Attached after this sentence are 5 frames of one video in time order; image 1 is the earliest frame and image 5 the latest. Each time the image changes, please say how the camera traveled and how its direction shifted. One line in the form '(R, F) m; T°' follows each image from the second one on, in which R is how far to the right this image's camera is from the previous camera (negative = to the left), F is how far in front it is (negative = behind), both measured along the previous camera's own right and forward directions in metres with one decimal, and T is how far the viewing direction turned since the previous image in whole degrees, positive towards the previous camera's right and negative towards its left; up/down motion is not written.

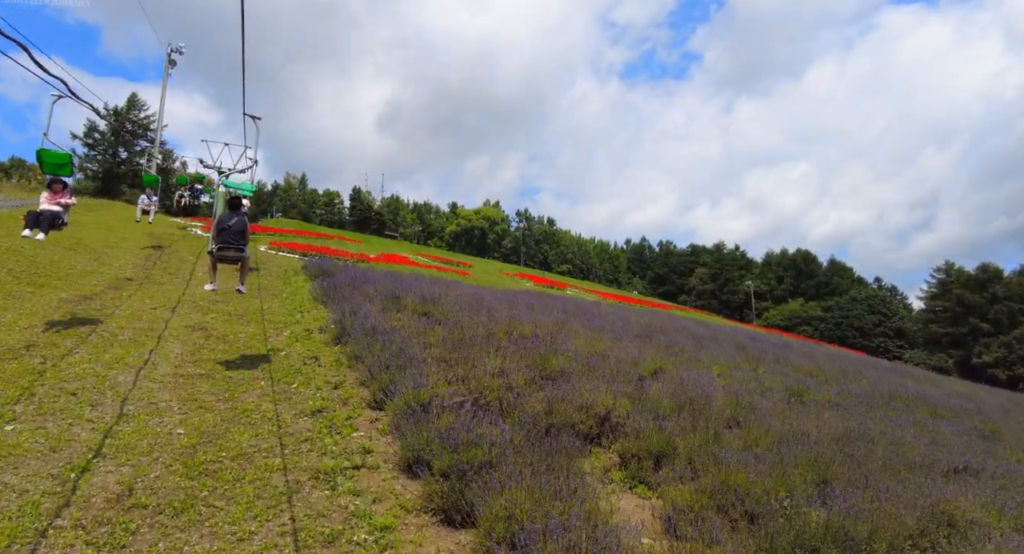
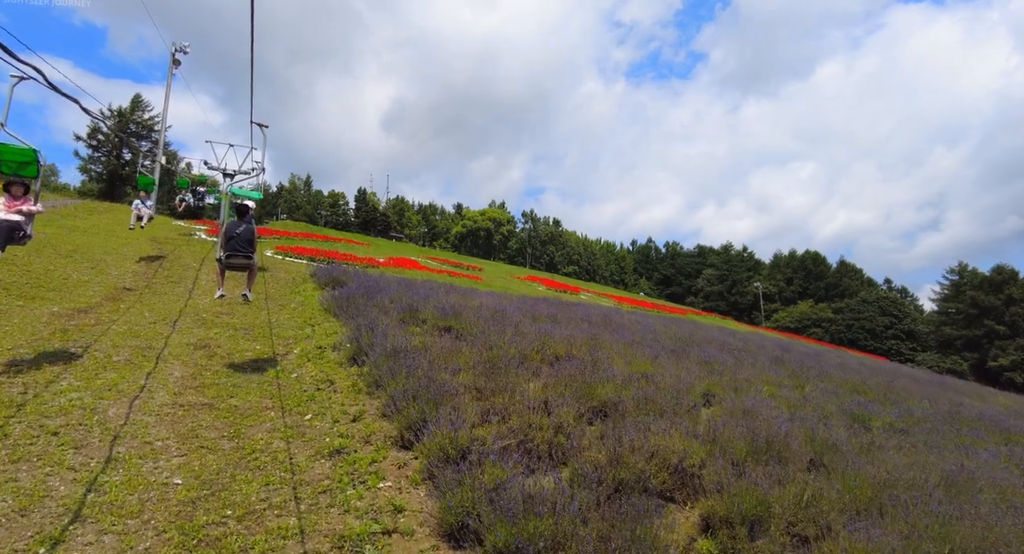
(-0.4, +0.7) m; 0°
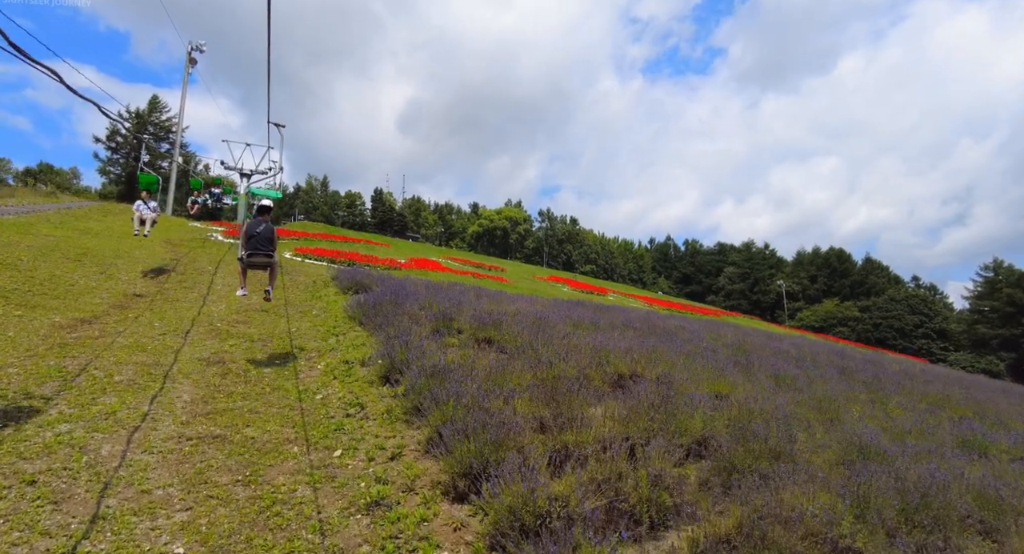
(-0.5, +0.9) m; -2°
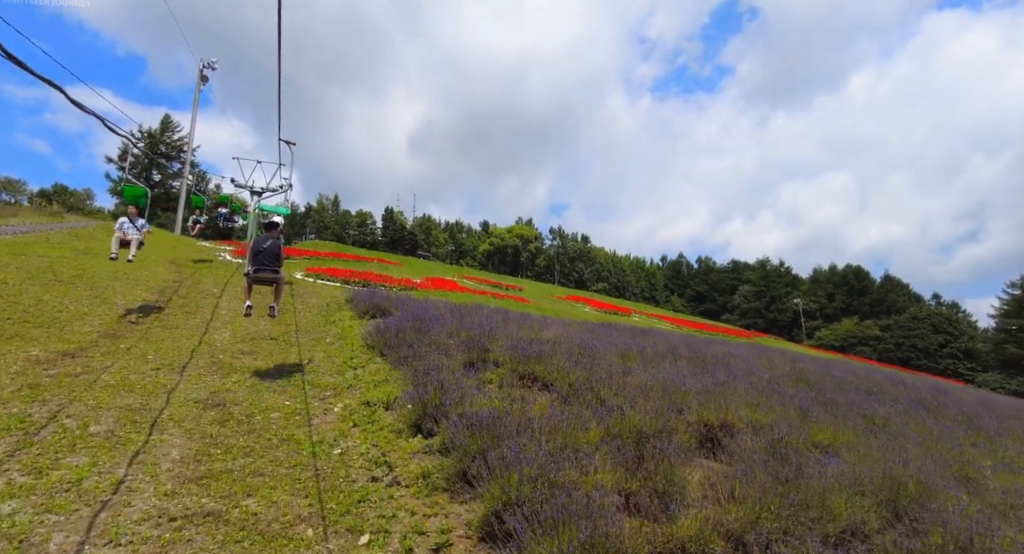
(-0.5, +1.1) m; -1°
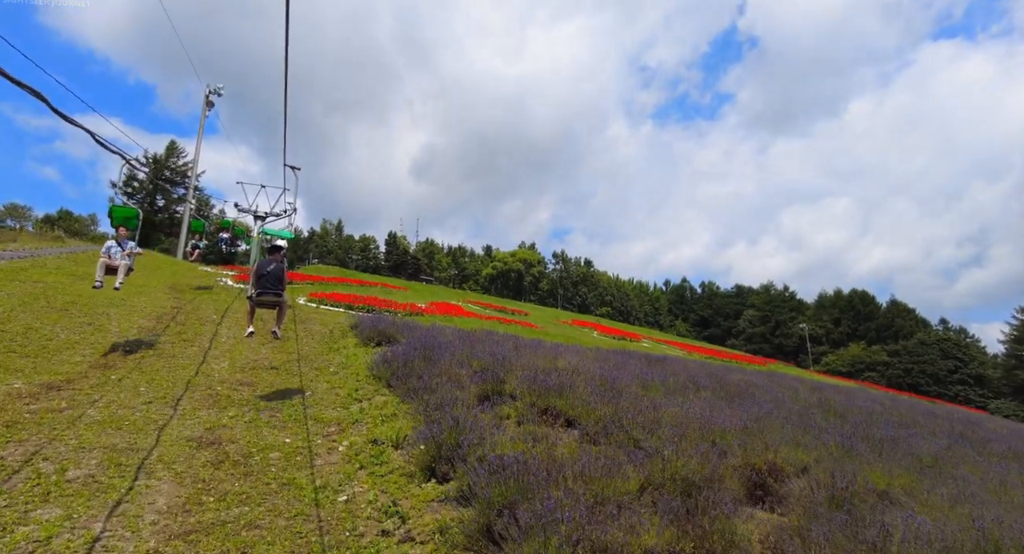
(-0.2, +0.4) m; 0°
